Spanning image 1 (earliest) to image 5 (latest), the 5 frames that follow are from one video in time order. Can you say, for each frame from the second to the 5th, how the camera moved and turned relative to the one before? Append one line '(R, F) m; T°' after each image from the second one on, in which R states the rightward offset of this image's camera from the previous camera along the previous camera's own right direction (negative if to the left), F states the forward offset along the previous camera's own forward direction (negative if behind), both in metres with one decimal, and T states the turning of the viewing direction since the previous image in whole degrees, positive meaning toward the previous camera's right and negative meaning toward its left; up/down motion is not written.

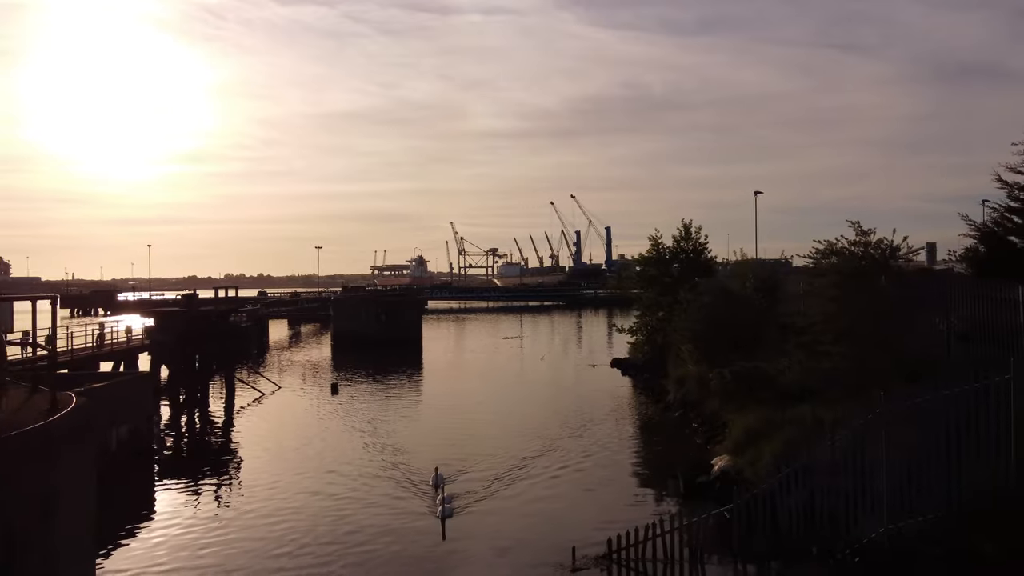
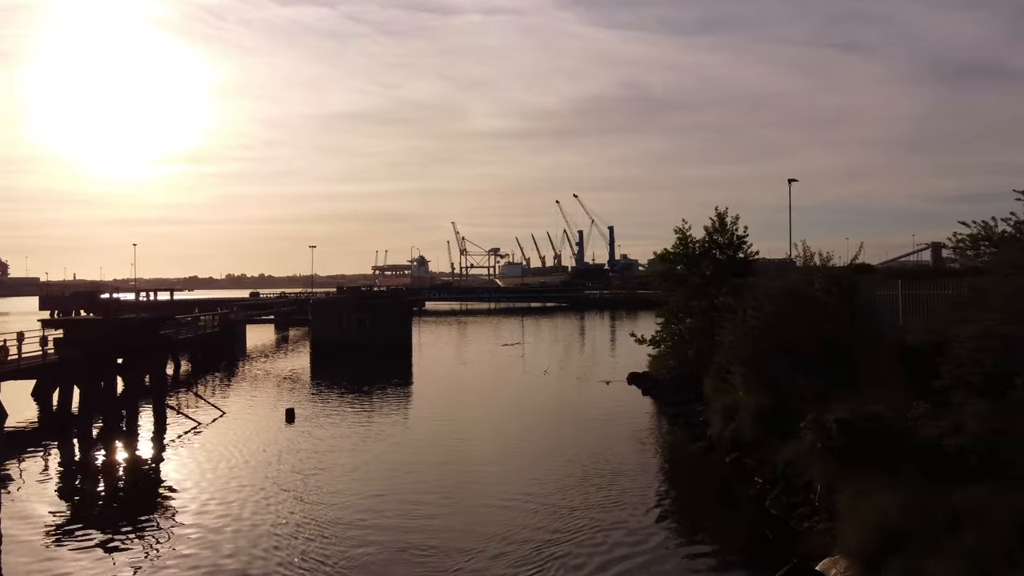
(+0.1, +8.9) m; 0°
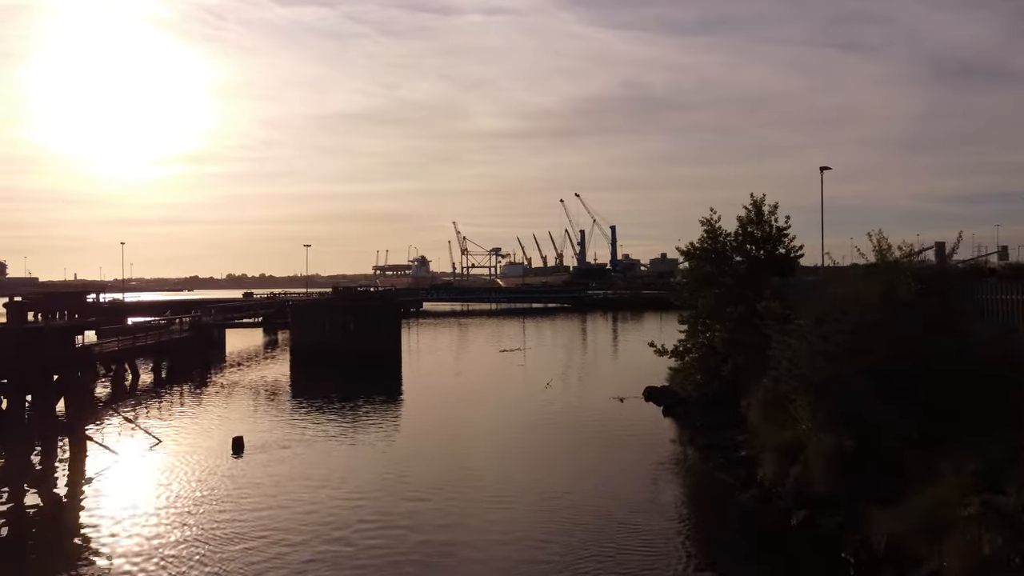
(+0.1, +6.8) m; 0°
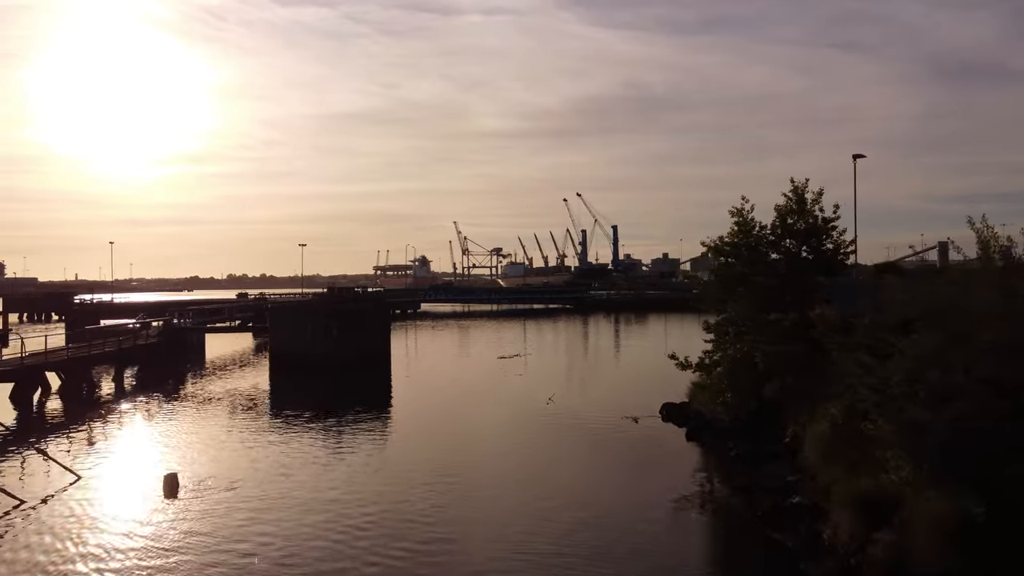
(+0.1, +5.7) m; 0°
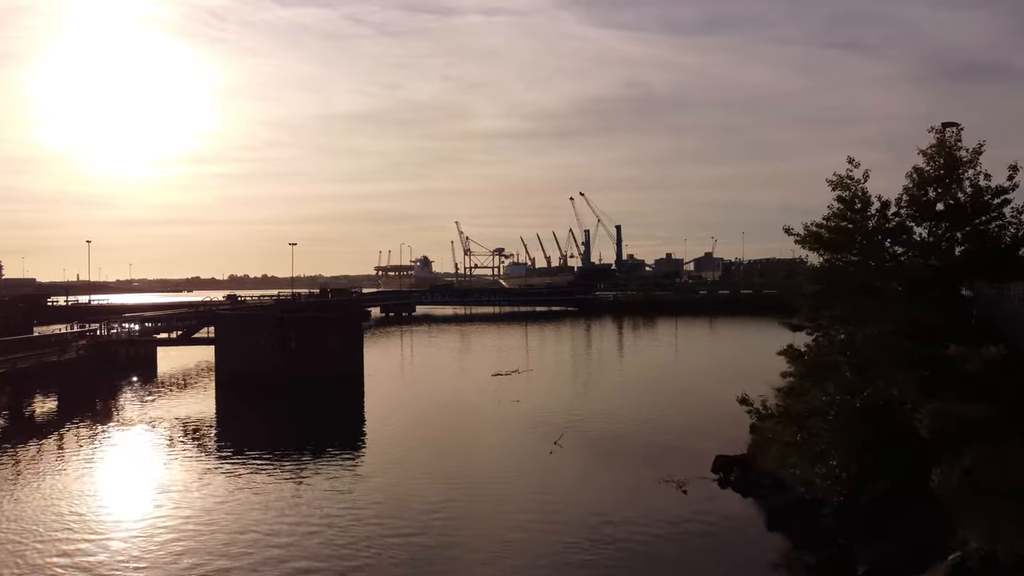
(+0.3, +11.0) m; 0°
